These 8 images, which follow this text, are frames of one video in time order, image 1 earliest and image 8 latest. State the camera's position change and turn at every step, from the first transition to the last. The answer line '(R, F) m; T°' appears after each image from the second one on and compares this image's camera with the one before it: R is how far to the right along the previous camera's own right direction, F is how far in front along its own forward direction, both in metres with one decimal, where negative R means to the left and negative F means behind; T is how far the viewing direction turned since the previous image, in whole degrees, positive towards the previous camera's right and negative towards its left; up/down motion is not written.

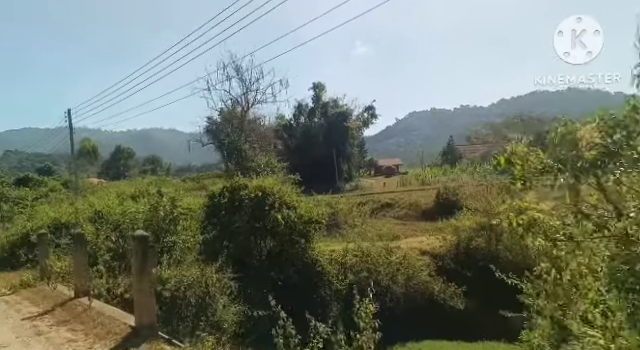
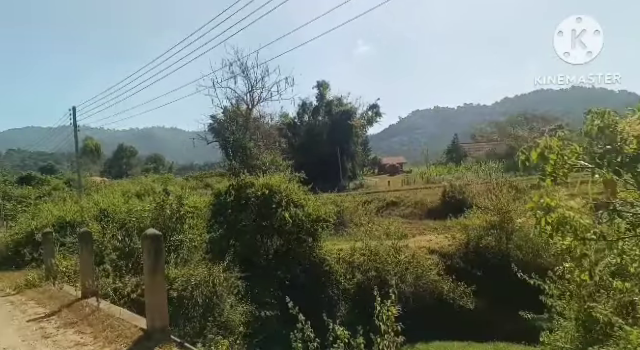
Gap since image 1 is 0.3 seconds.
(-0.2, +0.2) m; 0°
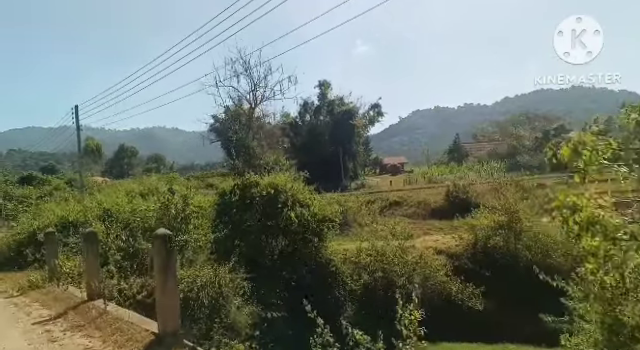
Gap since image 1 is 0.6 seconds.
(-0.2, +0.2) m; 0°
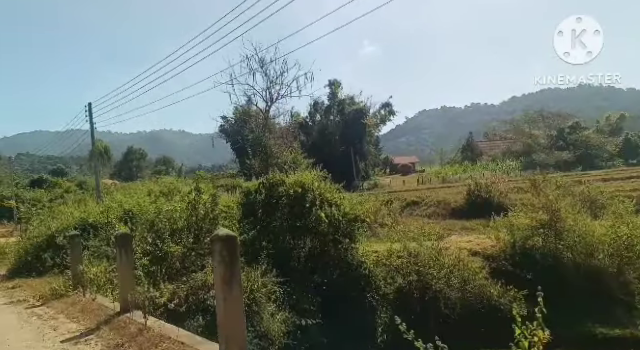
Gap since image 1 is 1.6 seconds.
(-0.9, +0.9) m; -1°
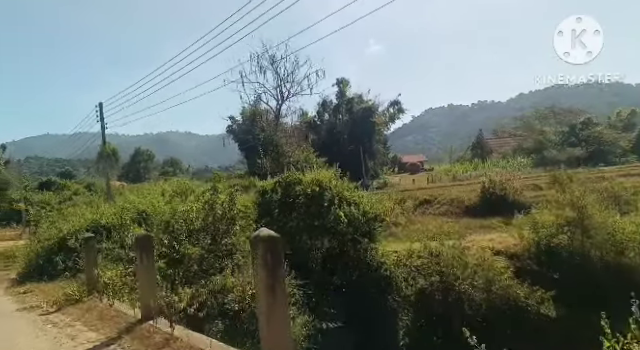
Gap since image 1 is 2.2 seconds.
(-0.4, +0.5) m; -1°
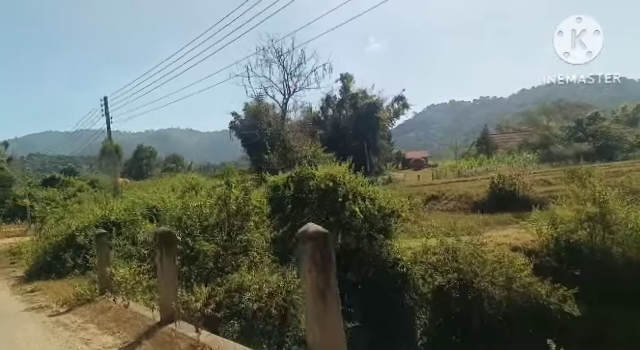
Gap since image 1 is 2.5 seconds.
(-0.4, +0.5) m; 0°
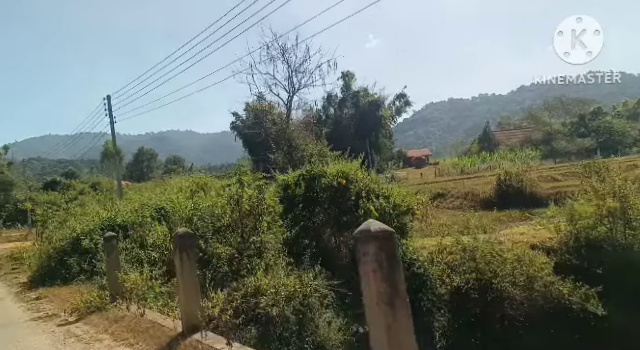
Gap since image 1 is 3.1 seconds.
(-0.4, +0.5) m; 0°
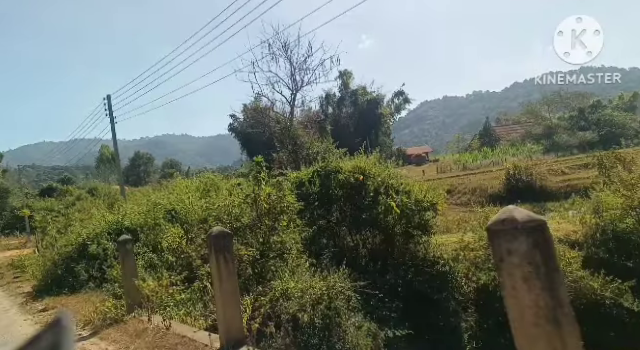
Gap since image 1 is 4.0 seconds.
(-0.7, +0.7) m; +1°
